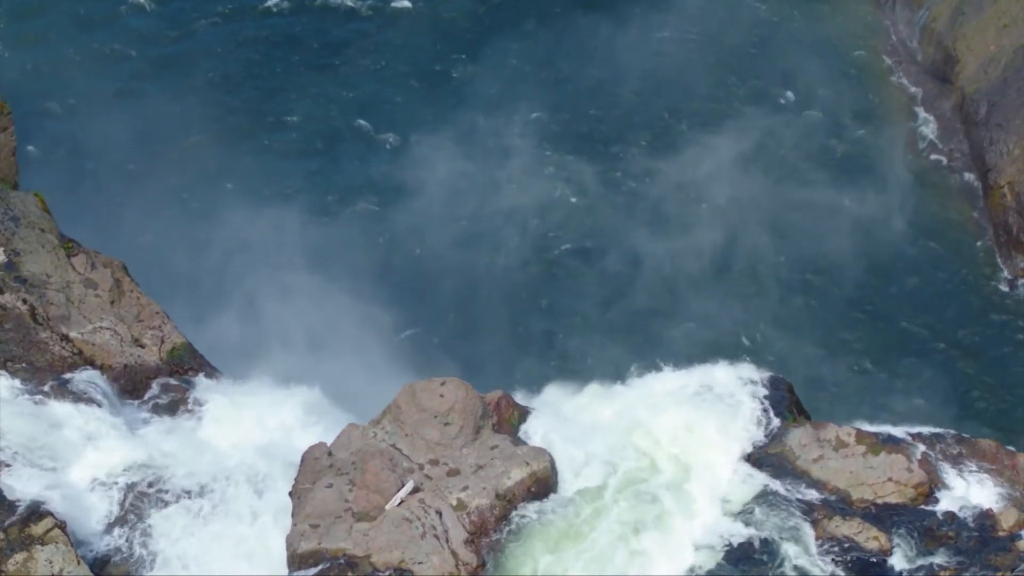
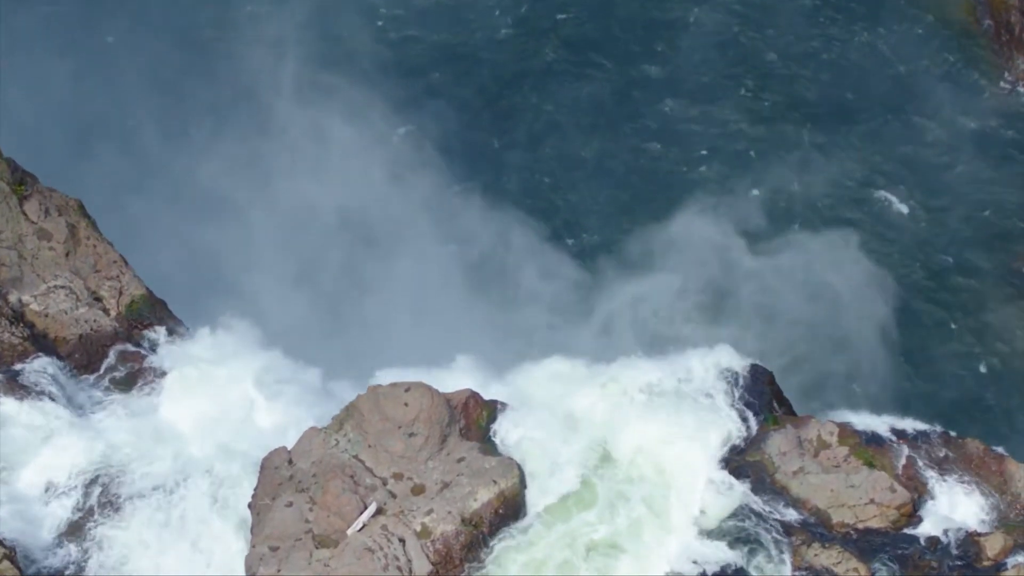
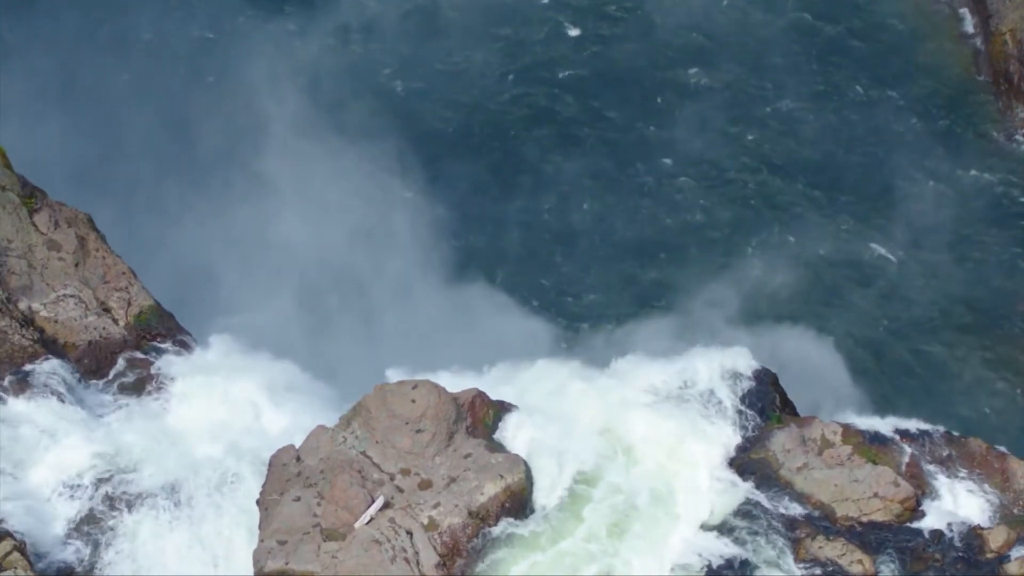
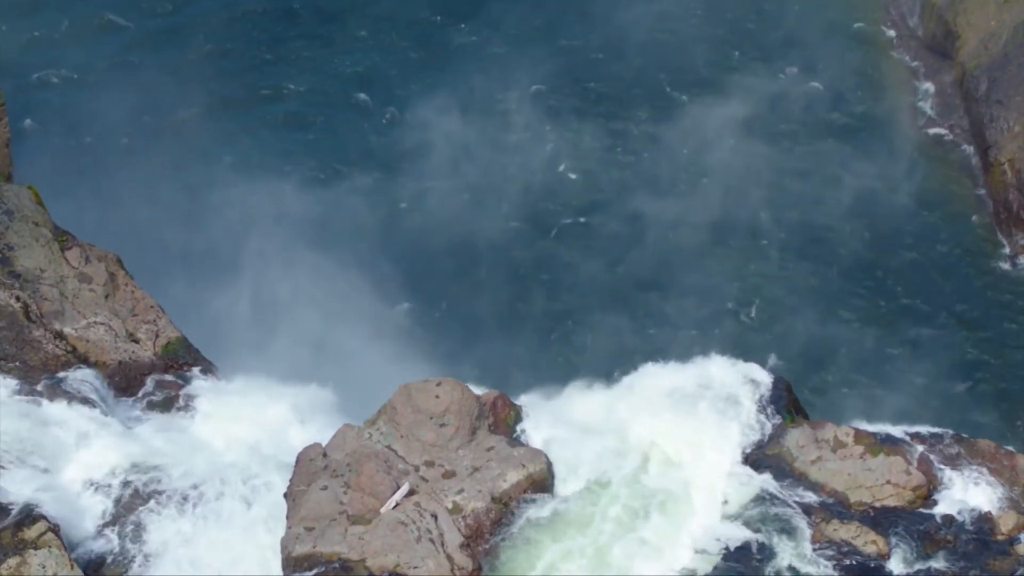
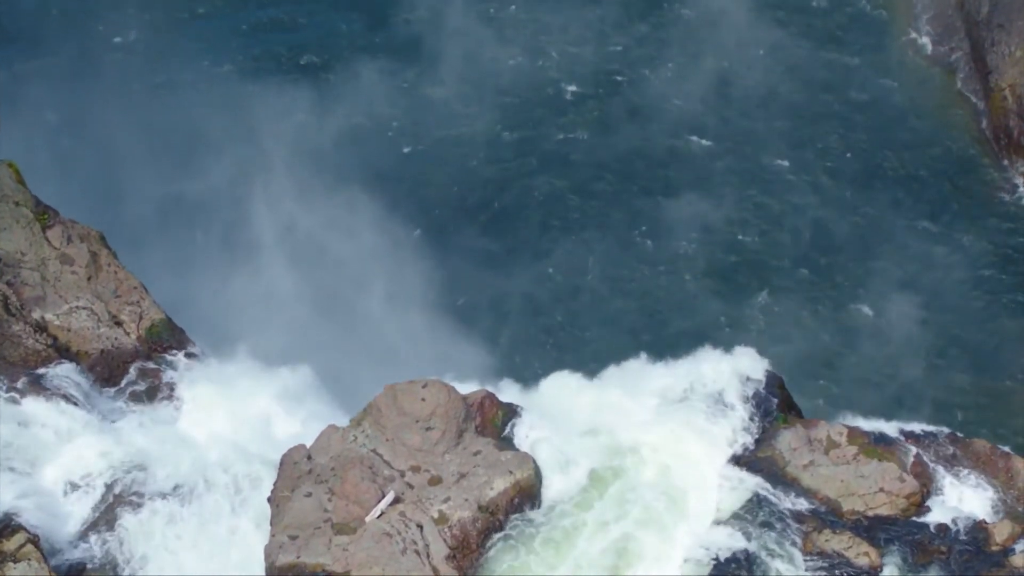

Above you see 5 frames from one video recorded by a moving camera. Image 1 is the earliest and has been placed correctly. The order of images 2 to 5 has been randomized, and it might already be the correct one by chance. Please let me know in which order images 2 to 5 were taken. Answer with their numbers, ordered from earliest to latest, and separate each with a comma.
4, 5, 3, 2
